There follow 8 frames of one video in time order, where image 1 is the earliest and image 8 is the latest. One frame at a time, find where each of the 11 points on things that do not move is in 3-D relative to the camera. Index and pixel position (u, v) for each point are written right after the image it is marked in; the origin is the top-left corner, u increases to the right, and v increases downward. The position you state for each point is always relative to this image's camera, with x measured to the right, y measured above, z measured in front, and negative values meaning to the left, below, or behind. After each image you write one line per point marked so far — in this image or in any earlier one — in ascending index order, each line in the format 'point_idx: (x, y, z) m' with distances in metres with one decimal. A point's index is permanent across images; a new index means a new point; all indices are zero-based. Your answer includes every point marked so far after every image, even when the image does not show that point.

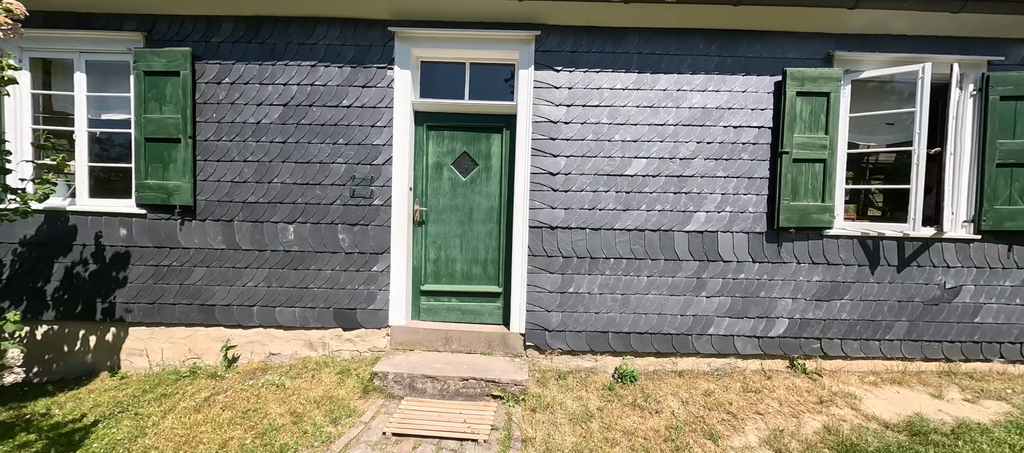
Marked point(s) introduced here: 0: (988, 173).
0: (+3.8, +0.4, +3.6) m
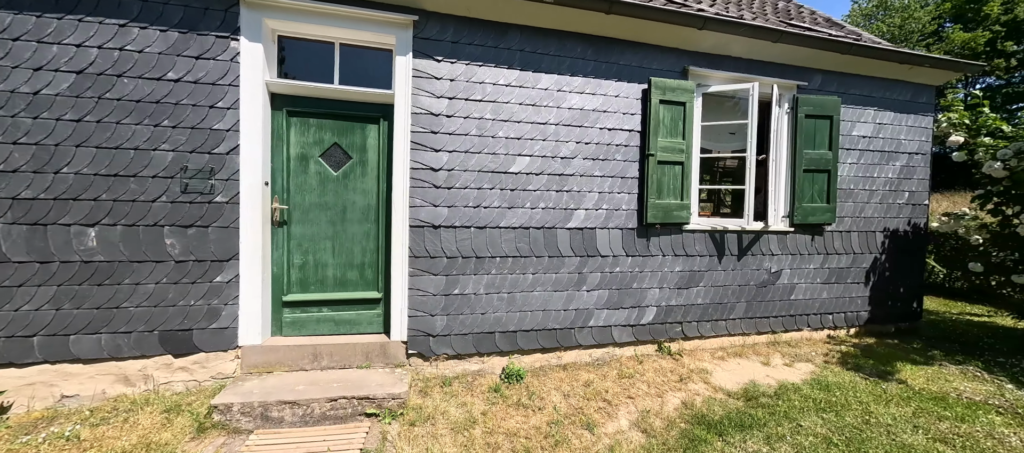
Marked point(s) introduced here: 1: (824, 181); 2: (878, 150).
0: (+2.8, +0.5, +4.3) m
1: (+3.1, +0.5, +4.4) m
2: (+4.0, +0.8, +4.8) m
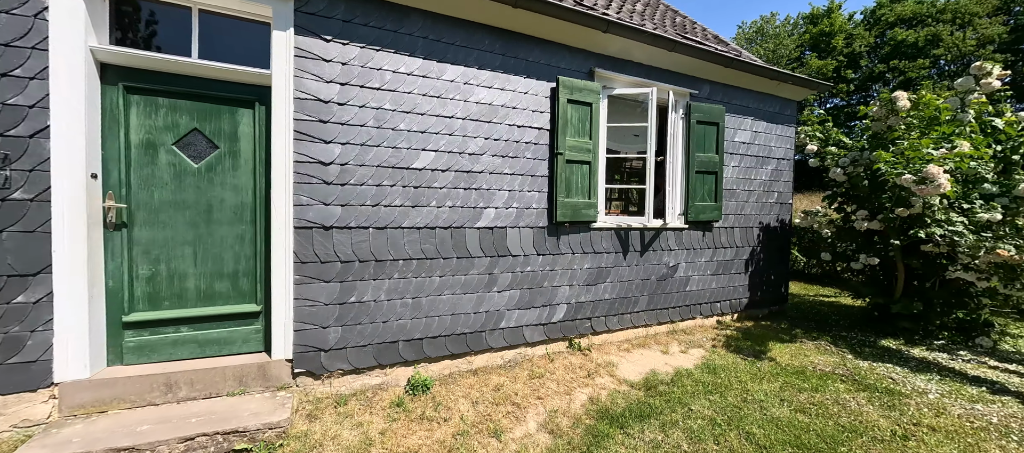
0: (+1.9, +0.5, +4.6) m
1: (+2.2, +0.5, +4.8) m
2: (+2.9, +0.9, +5.3) m
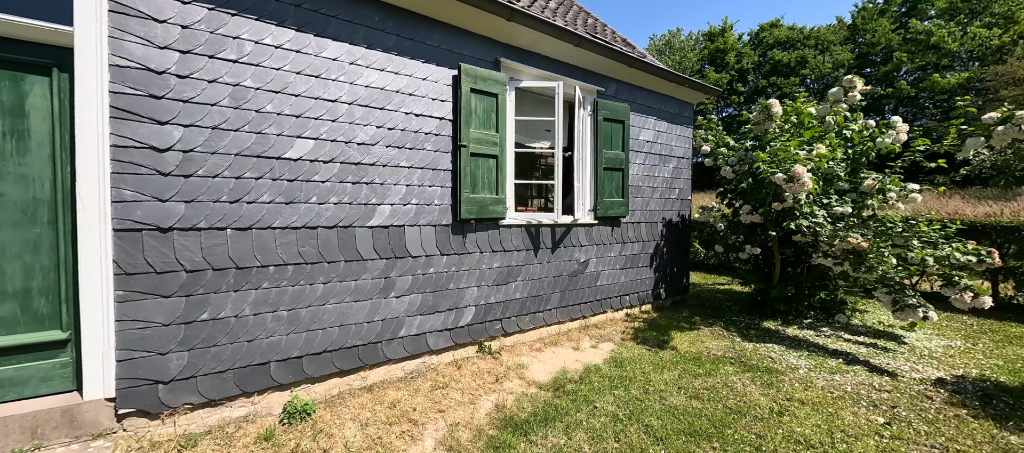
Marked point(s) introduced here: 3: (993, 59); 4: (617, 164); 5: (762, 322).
0: (+0.9, +0.5, +4.6) m
1: (+1.2, +0.5, +4.9) m
2: (+1.8, +0.9, +5.5) m
3: (+17.2, +5.9, +15.8) m
4: (+1.1, +0.7, +4.8) m
5: (+3.0, -1.1, +5.3) m
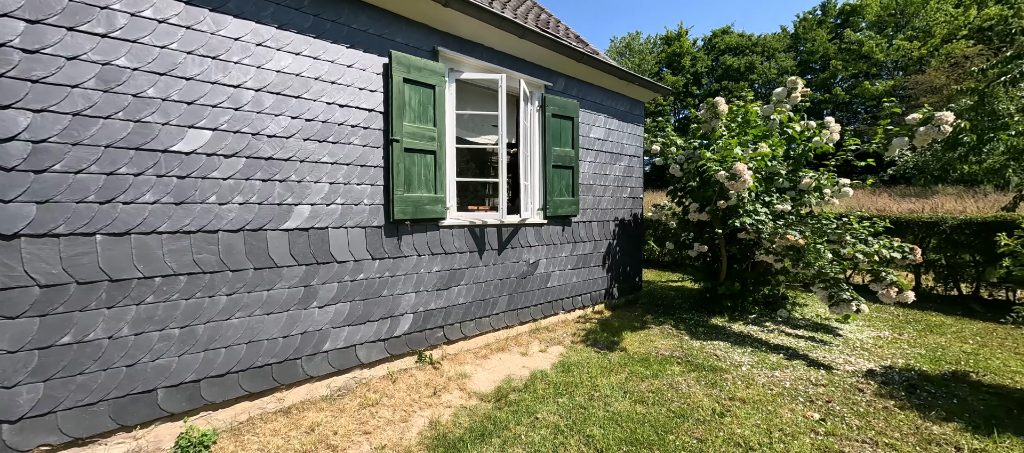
0: (+0.4, +0.5, +4.5) m
1: (+0.6, +0.5, +4.8) m
2: (+1.2, +0.9, +5.5) m
3: (+15.6, +6.0, +17.1) m
4: (+0.6, +0.7, +4.7) m
5: (+2.4, -1.1, +5.4) m
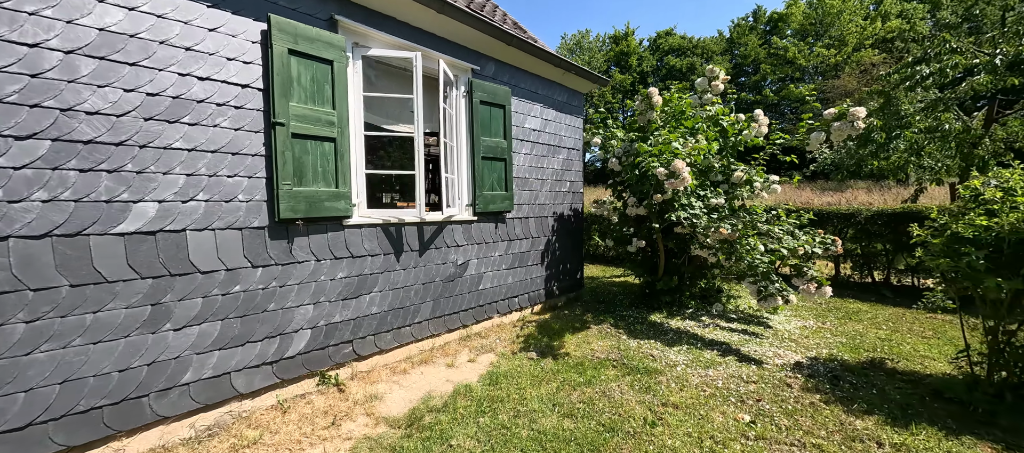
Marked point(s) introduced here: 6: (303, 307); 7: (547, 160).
0: (-0.3, +0.6, +4.1) m
1: (-0.1, +0.6, +4.4) m
2: (+0.4, +1.0, +5.2) m
3: (+13.3, +6.4, +18.3) m
4: (-0.2, +0.7, +4.3) m
5: (+1.6, -1.1, +5.2) m
6: (-1.3, -0.5, +2.8) m
7: (+0.4, +0.8, +5.2) m
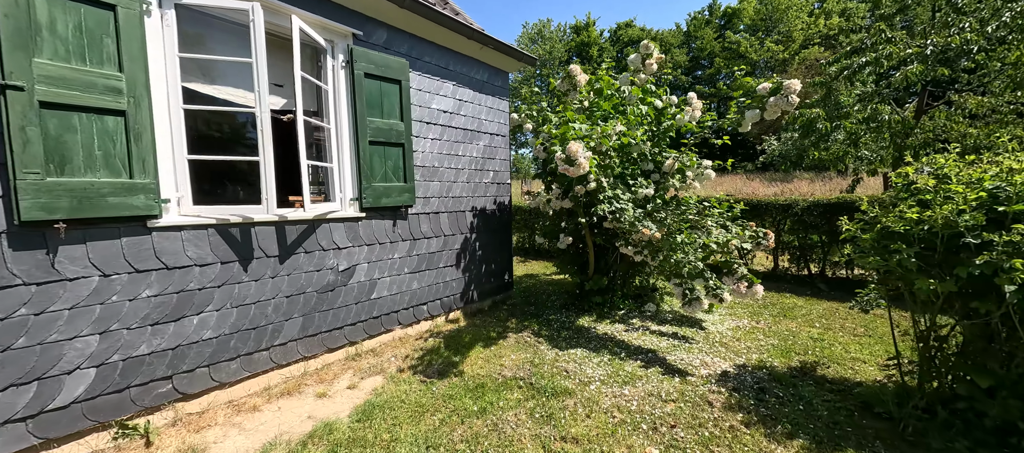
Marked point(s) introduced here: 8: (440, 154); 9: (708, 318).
0: (-1.2, +0.6, +3.5) m
1: (-1.0, +0.6, +3.8) m
2: (-0.6, +1.0, +4.5) m
3: (+11.2, +6.8, +18.5) m
4: (-1.0, +0.7, +3.7) m
5: (+0.7, -1.0, +4.8) m
6: (-2.0, -0.5, +2.1) m
7: (-0.5, +0.8, +4.6) m
8: (-0.7, +0.7, +4.3) m
9: (+2.0, -1.0, +4.6) m
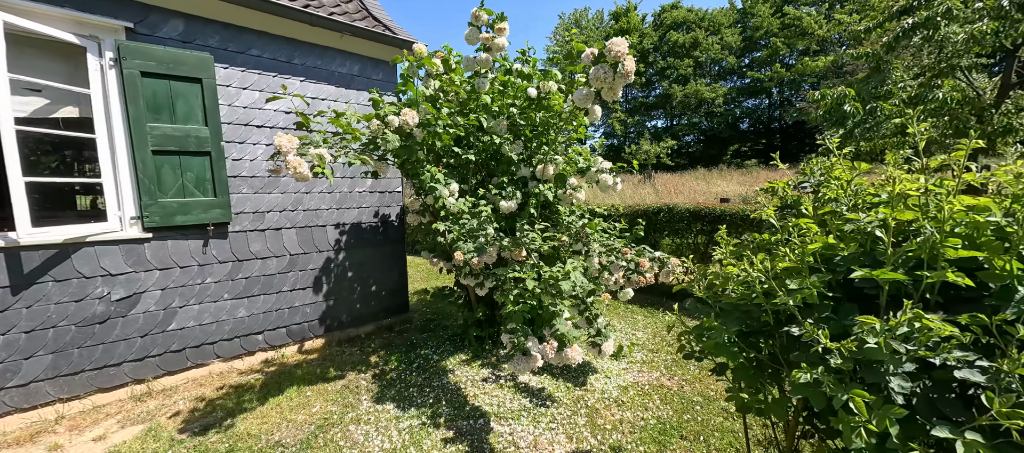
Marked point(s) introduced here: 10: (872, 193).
0: (-2.5, +0.4, +3.0) m
1: (-2.3, +0.4, +3.3) m
2: (-1.7, +0.9, +4.0) m
3: (+12.4, +6.7, +15.6) m
4: (-2.3, +0.6, +3.2) m
5: (-0.5, -1.2, +4.0) m
6: (-3.6, -0.7, +1.8) m
7: (-1.7, +0.7, +4.0) m
8: (-1.9, +0.6, +3.8) m
9: (+0.8, -1.1, +3.6) m
10: (+1.1, +0.1, +1.4) m
